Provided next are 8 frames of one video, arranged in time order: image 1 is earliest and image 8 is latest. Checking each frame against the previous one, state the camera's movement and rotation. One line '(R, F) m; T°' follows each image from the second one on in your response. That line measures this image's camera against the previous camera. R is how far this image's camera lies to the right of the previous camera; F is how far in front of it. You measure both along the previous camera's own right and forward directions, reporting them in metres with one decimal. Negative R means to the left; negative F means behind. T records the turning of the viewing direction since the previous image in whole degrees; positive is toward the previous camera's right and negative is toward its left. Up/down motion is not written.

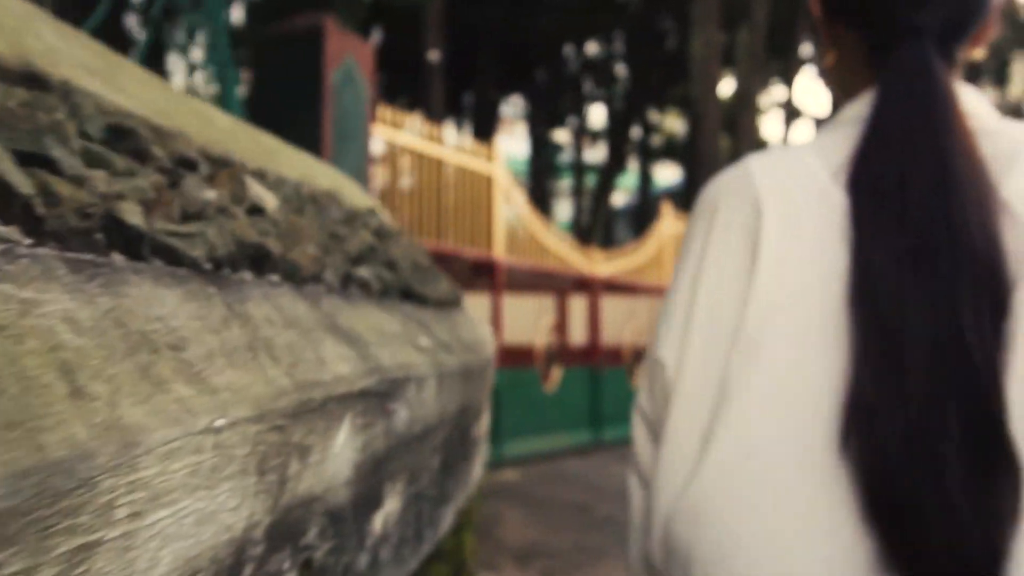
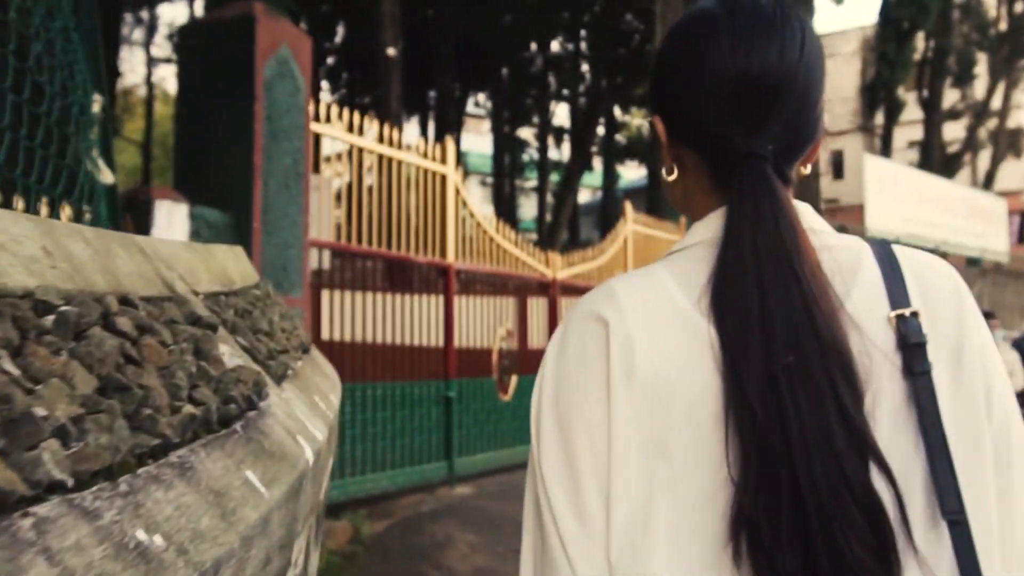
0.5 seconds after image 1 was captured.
(+0.1, +0.3) m; +2°
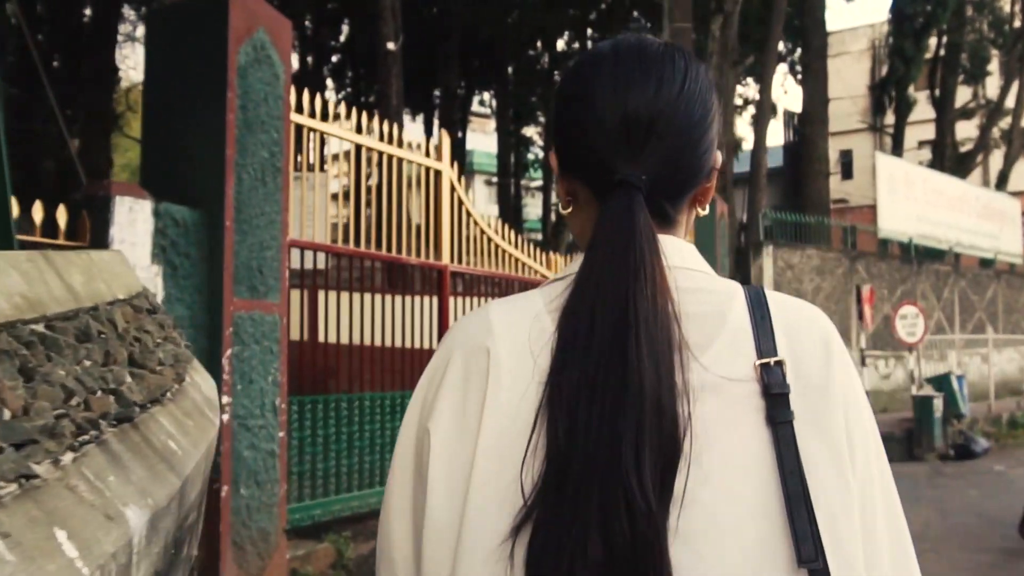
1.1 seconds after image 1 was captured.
(0.0, +0.4) m; 0°
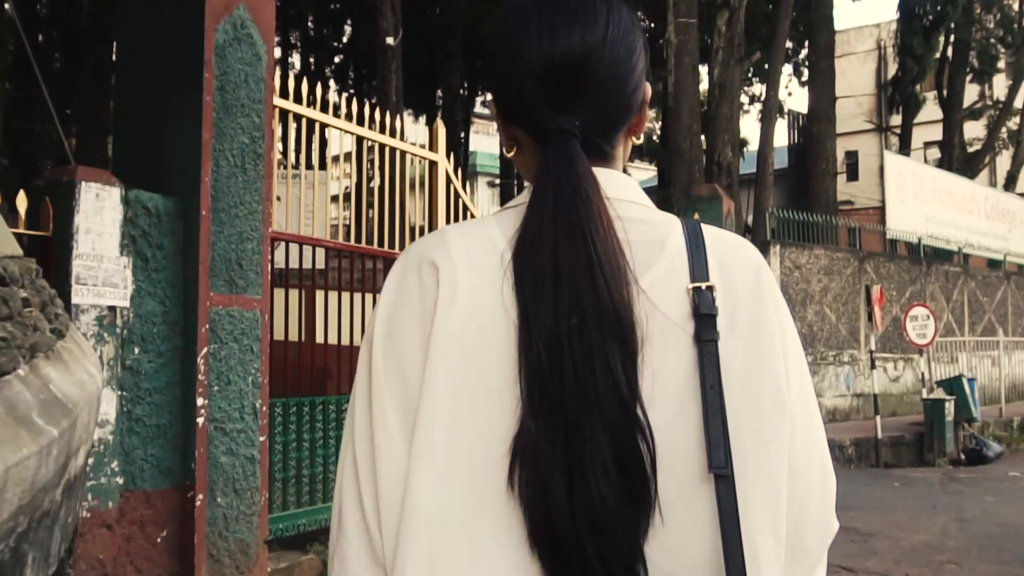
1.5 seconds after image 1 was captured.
(0.0, +0.3) m; 0°
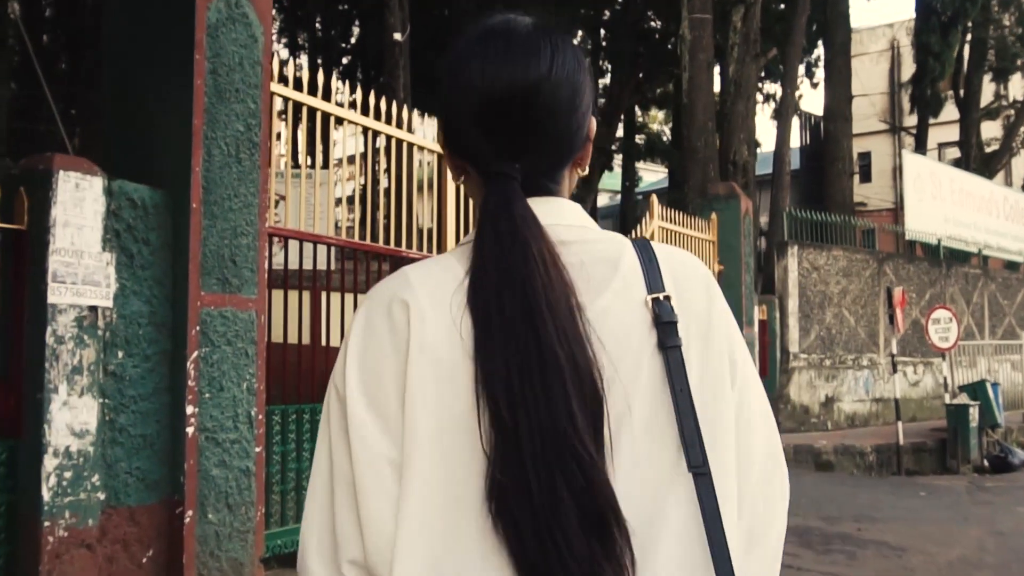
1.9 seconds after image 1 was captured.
(0.0, +0.3) m; 0°
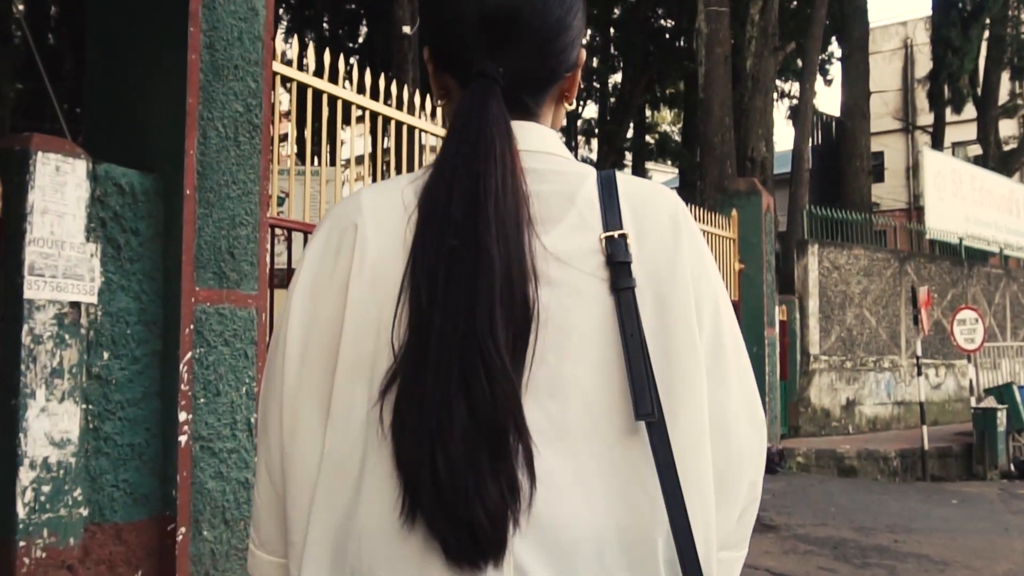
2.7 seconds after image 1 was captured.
(-0.1, +0.3) m; 0°
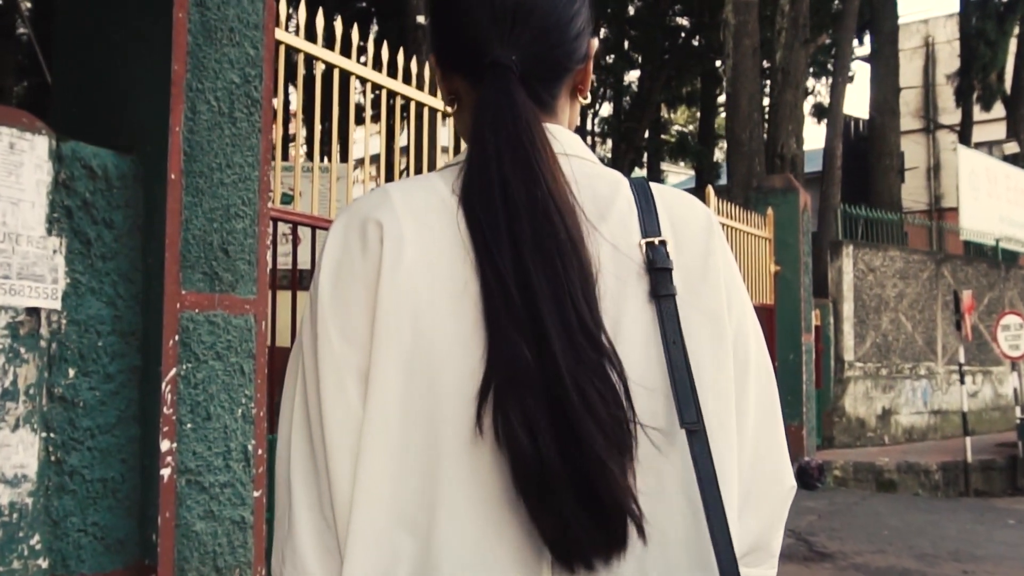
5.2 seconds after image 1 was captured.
(-0.1, +0.5) m; -1°
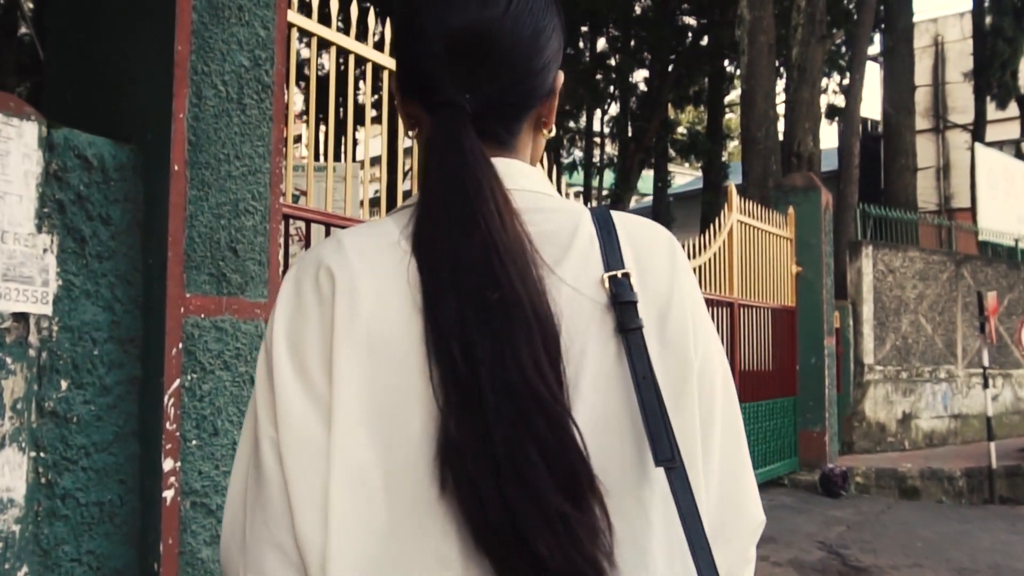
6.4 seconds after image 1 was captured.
(-0.1, +0.2) m; 0°
